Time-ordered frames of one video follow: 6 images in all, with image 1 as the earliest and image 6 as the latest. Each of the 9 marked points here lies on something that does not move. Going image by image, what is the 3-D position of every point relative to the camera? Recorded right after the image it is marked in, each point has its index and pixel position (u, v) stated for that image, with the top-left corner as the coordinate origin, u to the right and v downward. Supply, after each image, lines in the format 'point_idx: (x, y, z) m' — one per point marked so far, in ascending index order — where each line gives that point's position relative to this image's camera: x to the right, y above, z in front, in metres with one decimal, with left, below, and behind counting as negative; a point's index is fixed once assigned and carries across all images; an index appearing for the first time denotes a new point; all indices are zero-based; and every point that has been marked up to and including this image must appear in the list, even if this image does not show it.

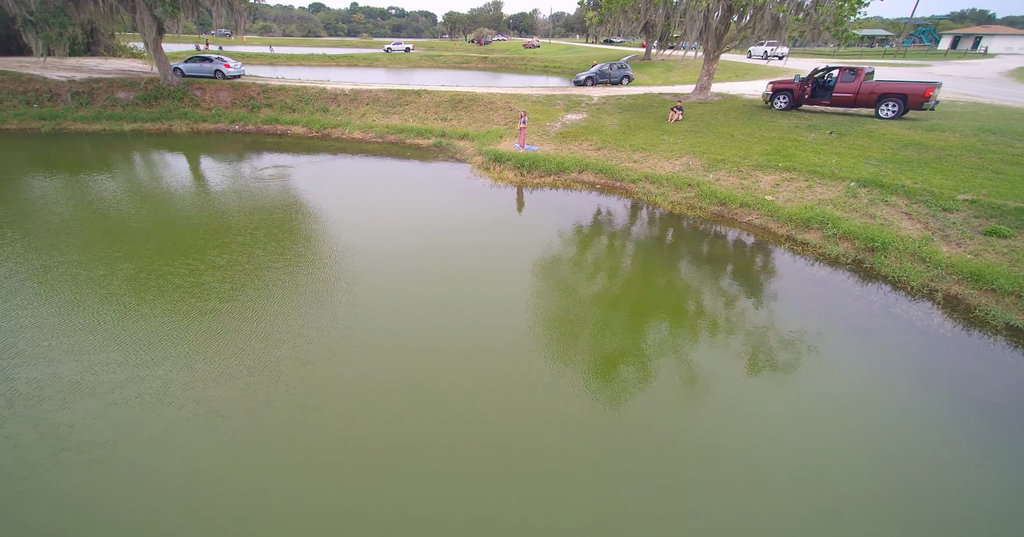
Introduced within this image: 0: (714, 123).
0: (+7.2, +5.2, +16.4) m
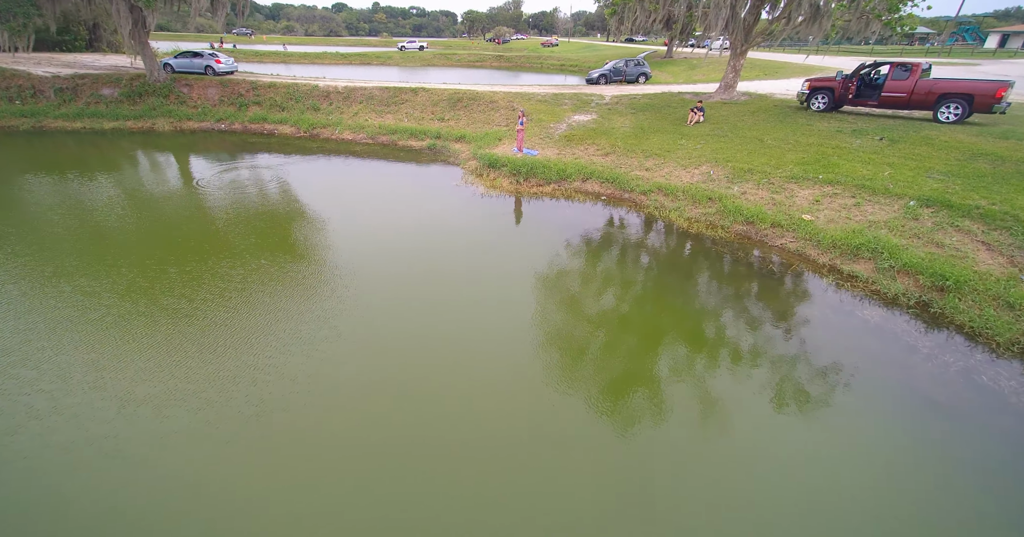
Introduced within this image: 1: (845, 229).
0: (+7.2, +4.4, +14.4) m
1: (+6.7, +0.8, +9.2) m
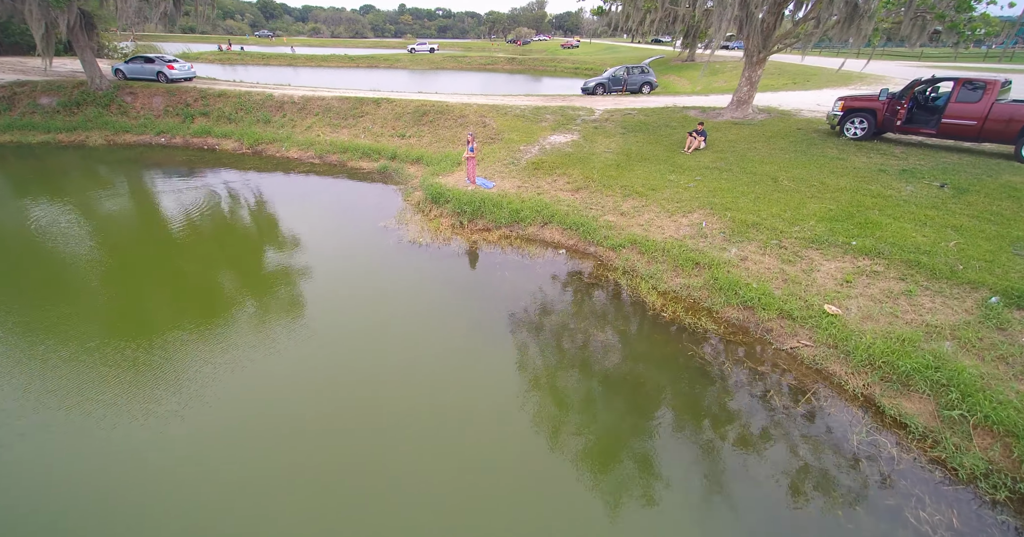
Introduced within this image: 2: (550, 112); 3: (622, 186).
0: (+5.9, +2.7, +11.3) m
1: (+5.1, -0.9, +6.2) m
2: (+1.3, +5.5, +16.1) m
3: (+2.6, +2.0, +10.9) m
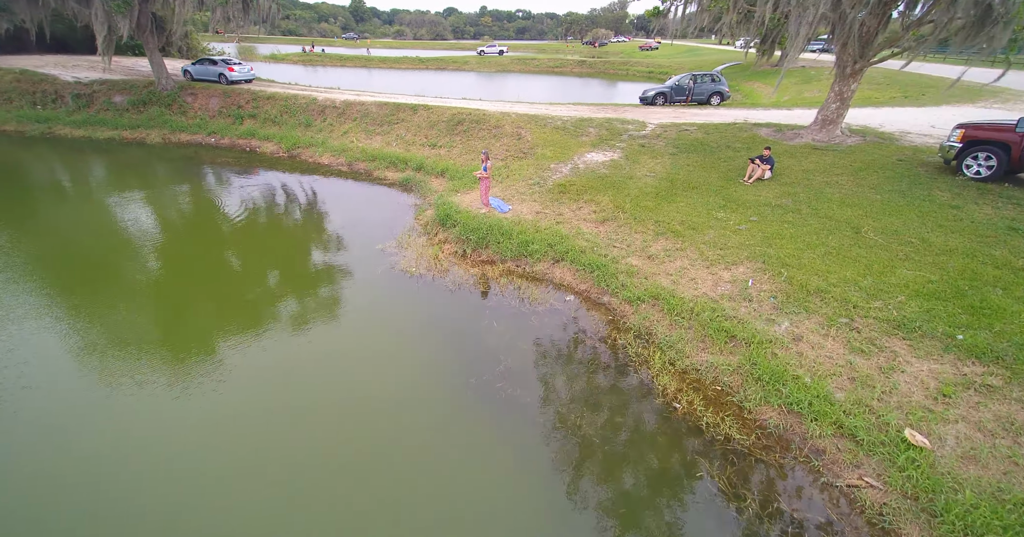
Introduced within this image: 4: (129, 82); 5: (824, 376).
0: (+6.3, +1.5, +9.1) m
1: (+4.4, -2.1, +4.1) m
2: (+2.6, +4.6, +14.5) m
3: (+2.9, +0.9, +9.1) m
4: (-16.3, +7.9, +19.5) m
5: (+3.9, -1.3, +5.6) m
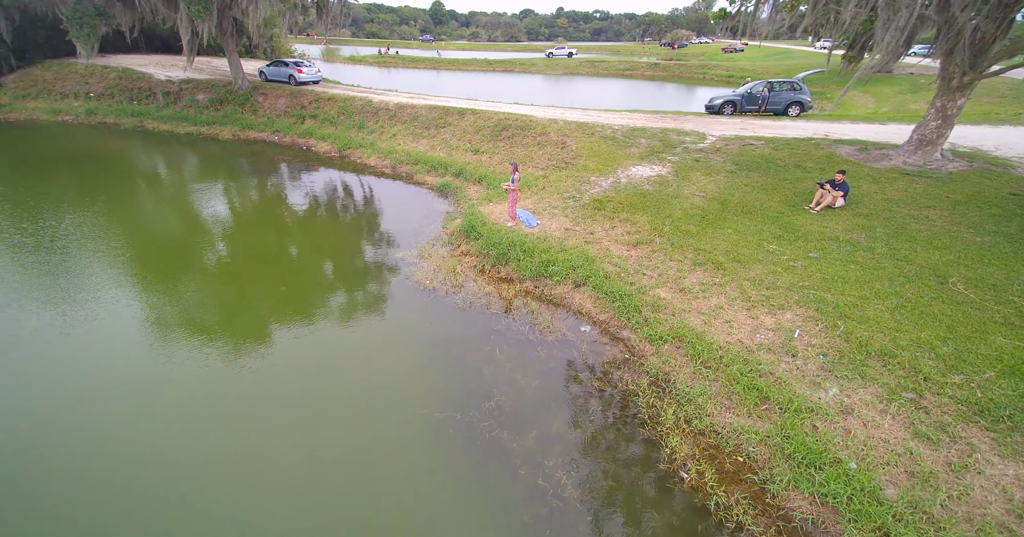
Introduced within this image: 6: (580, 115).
0: (+6.7, +0.6, +7.7) m
1: (+3.9, -2.7, +3.0) m
2: (+4.0, +3.9, +13.5) m
3: (+3.3, +0.3, +8.1) m
4: (-13.8, +8.6, +21.0) m
5: (+3.6, -1.9, +4.6) m
6: (+2.4, +5.3, +15.9) m
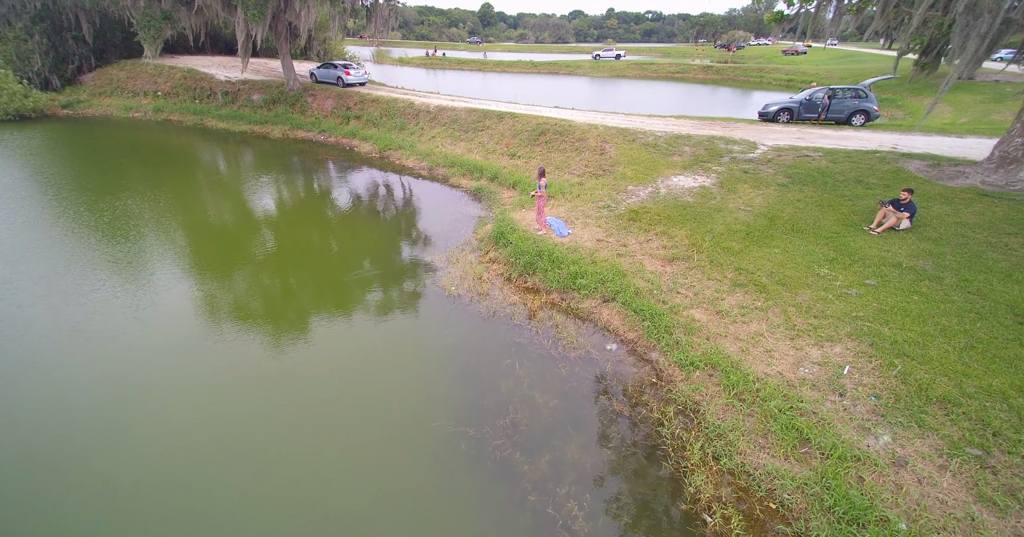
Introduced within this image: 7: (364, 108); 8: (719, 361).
0: (+7.1, +0.1, +6.8) m
1: (+3.8, -3.1, +2.4) m
2: (+5.1, +3.5, +12.9) m
3: (+3.8, 0.0, +7.6) m
4: (-11.8, +9.0, +21.9) m
5: (+3.7, -2.3, +4.0) m
6: (+3.8, +5.0, +15.4) m
7: (-6.2, +6.8, +19.3) m
8: (+2.8, -1.2, +6.1) m
